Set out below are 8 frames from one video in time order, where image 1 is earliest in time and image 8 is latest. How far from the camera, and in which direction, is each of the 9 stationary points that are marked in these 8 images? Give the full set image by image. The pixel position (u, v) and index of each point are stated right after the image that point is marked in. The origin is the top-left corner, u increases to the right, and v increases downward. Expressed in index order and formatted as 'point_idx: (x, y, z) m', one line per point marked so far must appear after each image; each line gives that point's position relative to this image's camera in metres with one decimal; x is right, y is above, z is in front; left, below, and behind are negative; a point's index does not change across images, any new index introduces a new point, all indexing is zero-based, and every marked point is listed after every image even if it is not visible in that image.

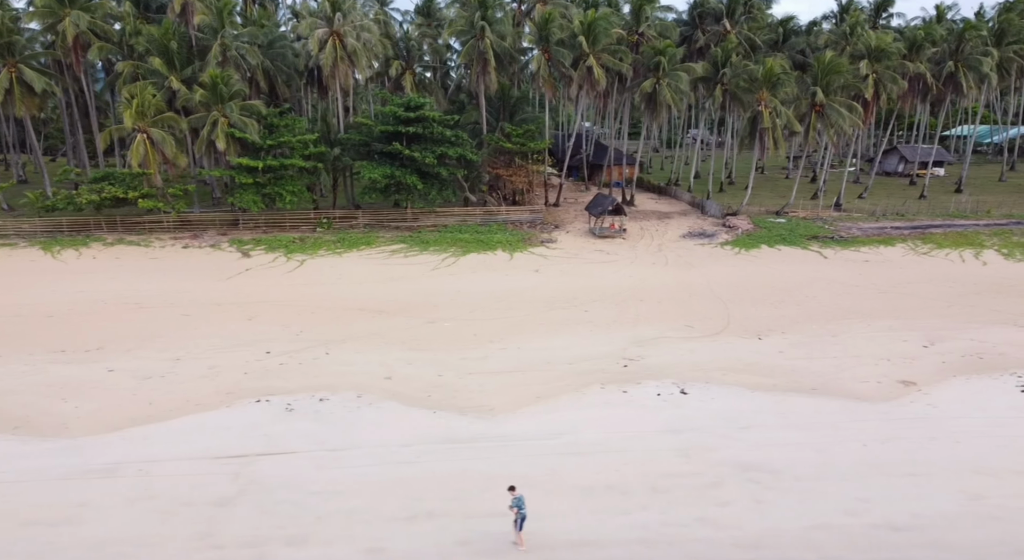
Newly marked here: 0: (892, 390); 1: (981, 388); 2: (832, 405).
0: (+8.4, -2.4, +12.8) m
1: (+10.4, -2.4, +12.9) m
2: (+6.7, -2.6, +12.2) m
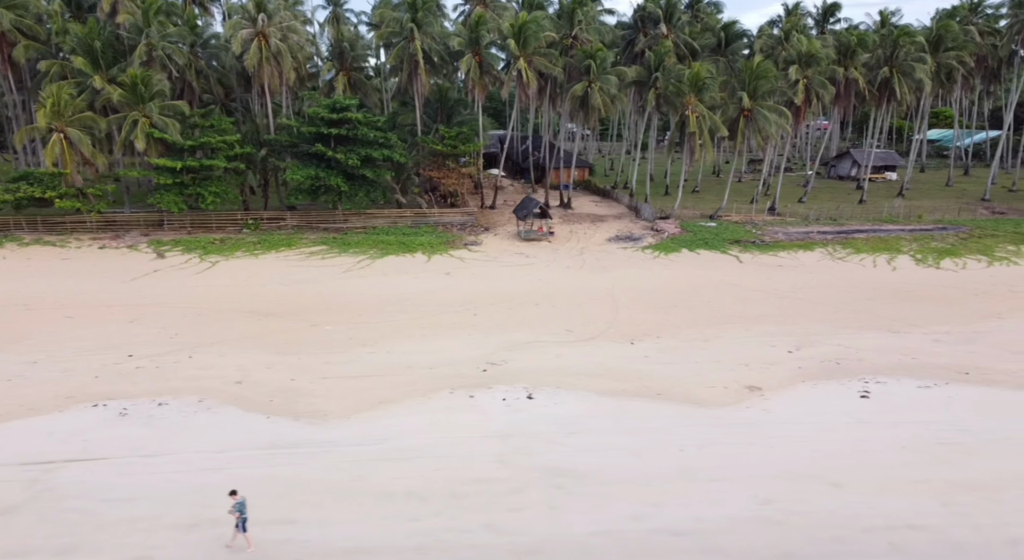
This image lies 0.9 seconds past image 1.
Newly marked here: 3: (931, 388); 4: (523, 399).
0: (+5.0, -2.6, +13.0) m
1: (+7.0, -2.6, +13.1) m
2: (+3.3, -2.8, +12.3) m
3: (+9.6, -2.5, +13.4) m
4: (+0.2, -2.6, +12.8) m
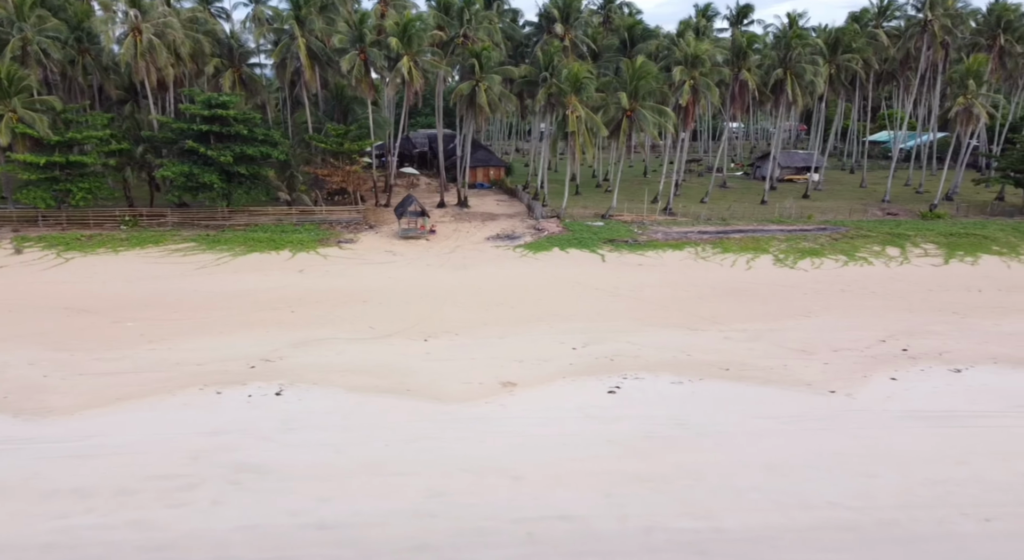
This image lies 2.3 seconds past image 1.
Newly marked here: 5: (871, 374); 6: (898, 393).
0: (-0.6, -2.5, +13.1) m
1: (+1.4, -2.5, +13.3) m
2: (-2.3, -2.7, +12.4) m
3: (+4.0, -2.5, +13.7) m
4: (-5.4, -2.6, +12.8) m
5: (+8.7, -2.3, +14.3) m
6: (+8.8, -2.6, +13.4) m
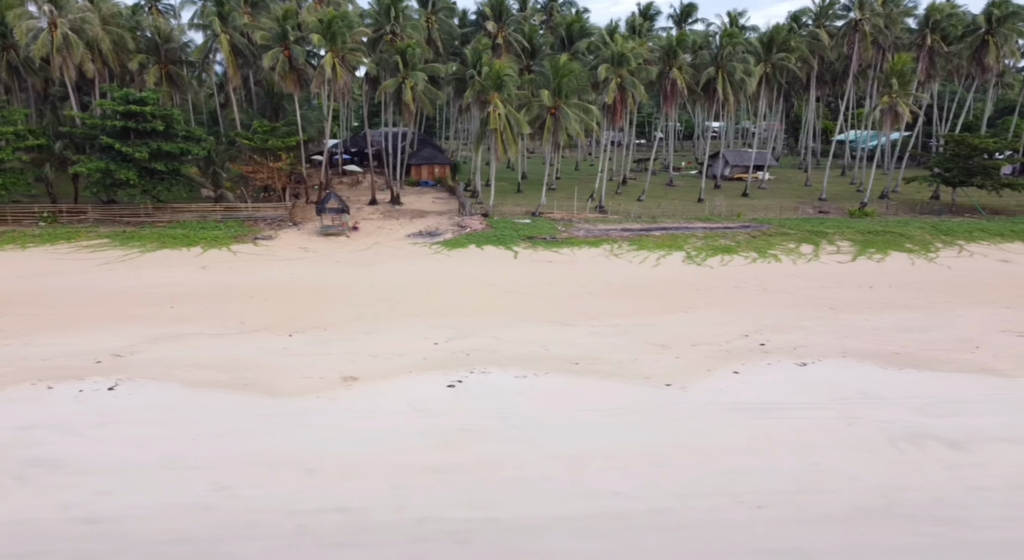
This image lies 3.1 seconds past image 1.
0: (-4.3, -2.4, +13.2) m
1: (-2.3, -2.4, +13.4) m
2: (-6.0, -2.6, +12.4) m
3: (+0.3, -2.4, +13.8) m
4: (-9.1, -2.4, +12.8) m
5: (+5.0, -2.2, +14.4) m
6: (+5.1, -2.5, +13.5) m
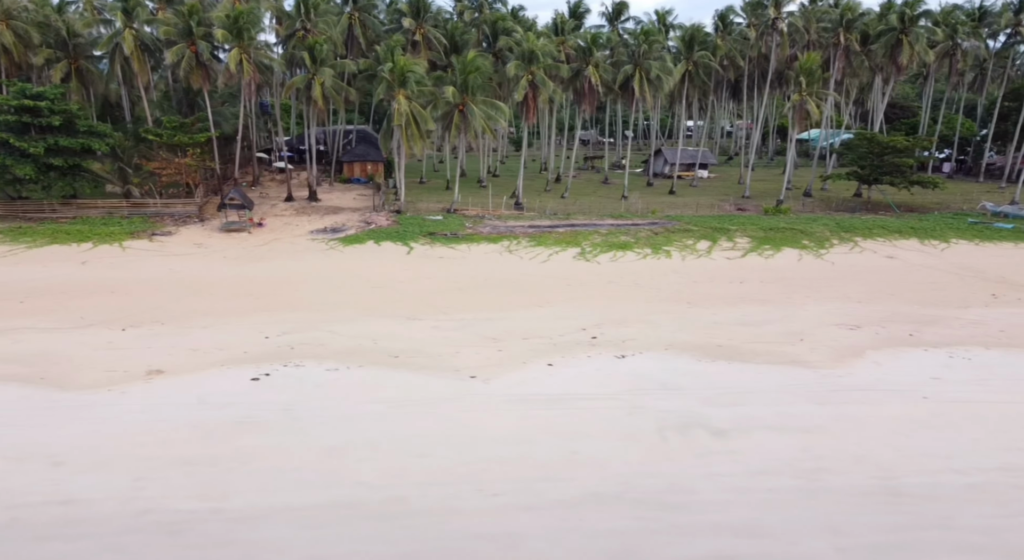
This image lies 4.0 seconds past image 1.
0: (-8.8, -2.3, +13.1) m
1: (-6.8, -2.2, +13.4) m
2: (-10.4, -2.4, +12.4) m
3: (-4.3, -2.2, +13.8) m
4: (-13.6, -2.3, +12.7) m
5: (+0.4, -2.1, +14.5) m
6: (+0.6, -2.3, +13.7) m
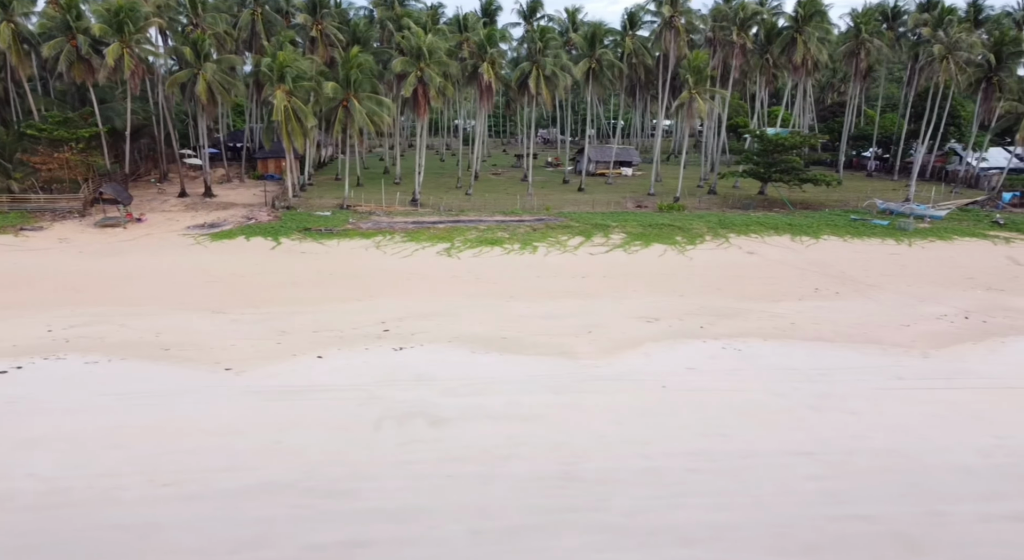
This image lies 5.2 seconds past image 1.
0: (-14.5, -2.1, +13.0) m
1: (-12.5, -2.1, +13.3) m
2: (-16.1, -2.3, +12.2) m
3: (-10.0, -2.0, +13.8) m
4: (-19.3, -2.1, +12.4) m
5: (-5.3, -1.9, +14.6) m
6: (-5.1, -2.2, +13.7) m
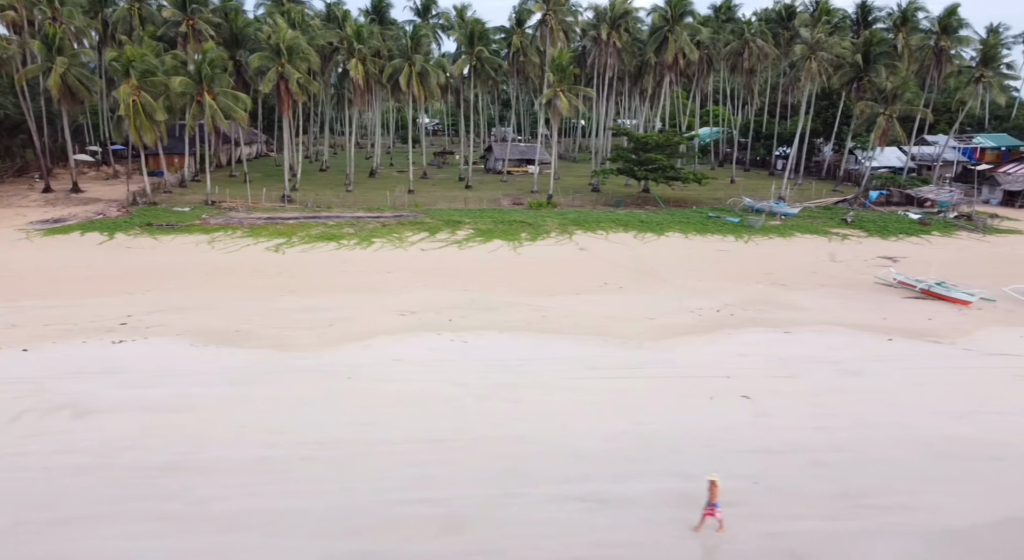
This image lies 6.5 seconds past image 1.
0: (-21.8, -1.9, +12.6) m
1: (-19.7, -1.9, +13.0) m
2: (-23.3, -2.1, +11.8) m
3: (-17.2, -1.9, +13.6) m
4: (-26.5, -2.0, +11.9) m
5: (-12.6, -1.7, +14.5) m
6: (-12.4, -2.0, +13.6) m
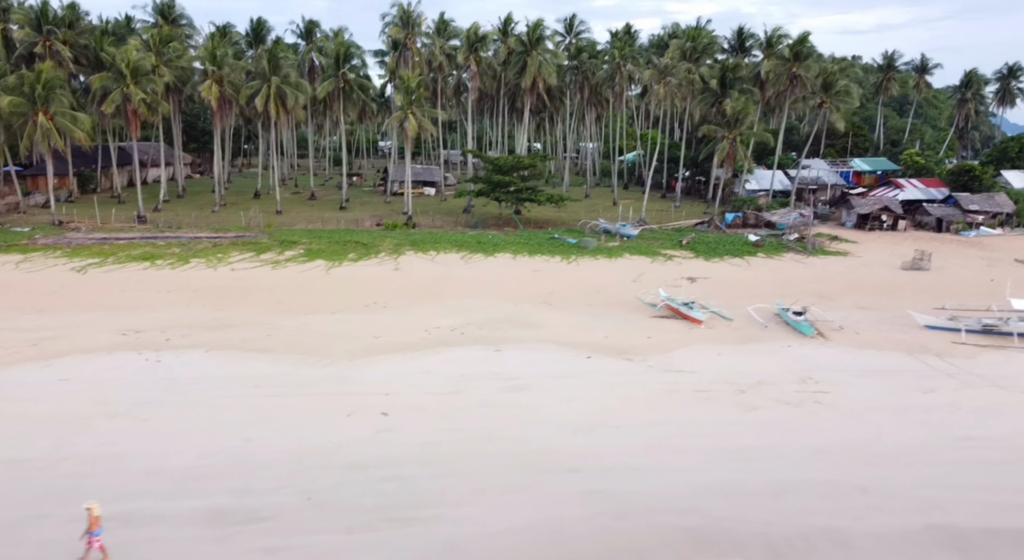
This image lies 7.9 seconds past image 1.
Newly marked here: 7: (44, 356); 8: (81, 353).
0: (-29.8, -2.3, +11.9) m
1: (-27.8, -2.3, +12.3) m
2: (-31.4, -2.5, +11.0) m
3: (-25.4, -2.3, +13.0) m
4: (-34.5, -2.3, +11.1) m
5: (-20.7, -2.1, +14.0) m
6: (-20.5, -2.4, +13.2) m
7: (-12.5, -2.0, +15.6) m
8: (-11.7, -2.0, +15.8) m
